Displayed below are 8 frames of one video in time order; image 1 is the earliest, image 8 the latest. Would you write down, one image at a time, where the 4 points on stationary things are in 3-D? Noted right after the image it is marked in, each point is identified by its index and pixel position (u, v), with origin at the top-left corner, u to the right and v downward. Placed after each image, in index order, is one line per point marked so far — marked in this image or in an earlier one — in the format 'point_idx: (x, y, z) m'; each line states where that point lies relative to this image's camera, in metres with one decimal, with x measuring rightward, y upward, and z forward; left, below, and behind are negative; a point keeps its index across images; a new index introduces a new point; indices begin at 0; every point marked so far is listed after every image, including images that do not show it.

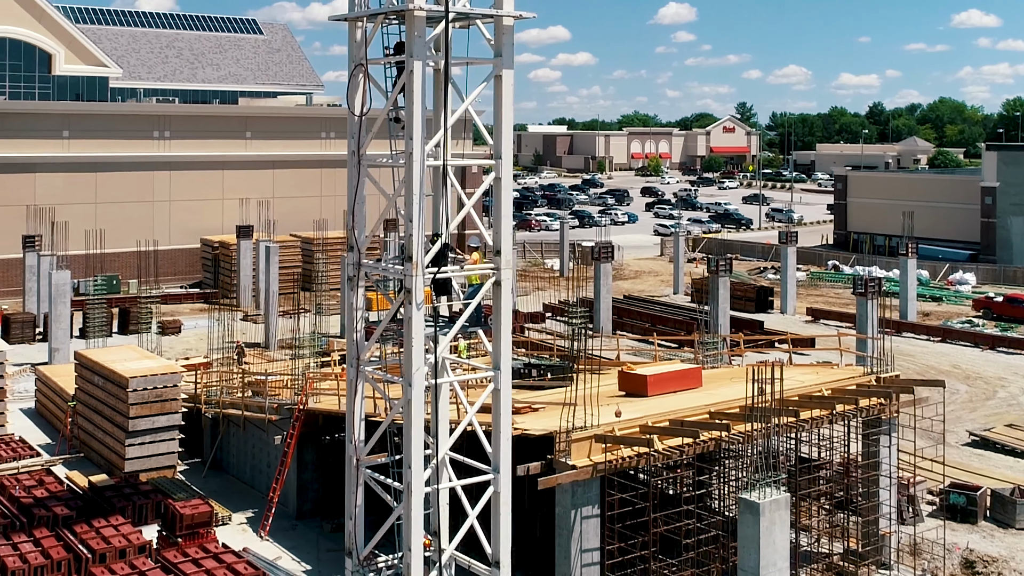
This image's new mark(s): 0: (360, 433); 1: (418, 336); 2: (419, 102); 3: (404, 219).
0: (-2.1, -2.0, +19.2) m
1: (-1.3, -0.6, +18.4) m
2: (-1.3, +2.6, +18.2) m
3: (-1.5, +1.0, +18.3) m
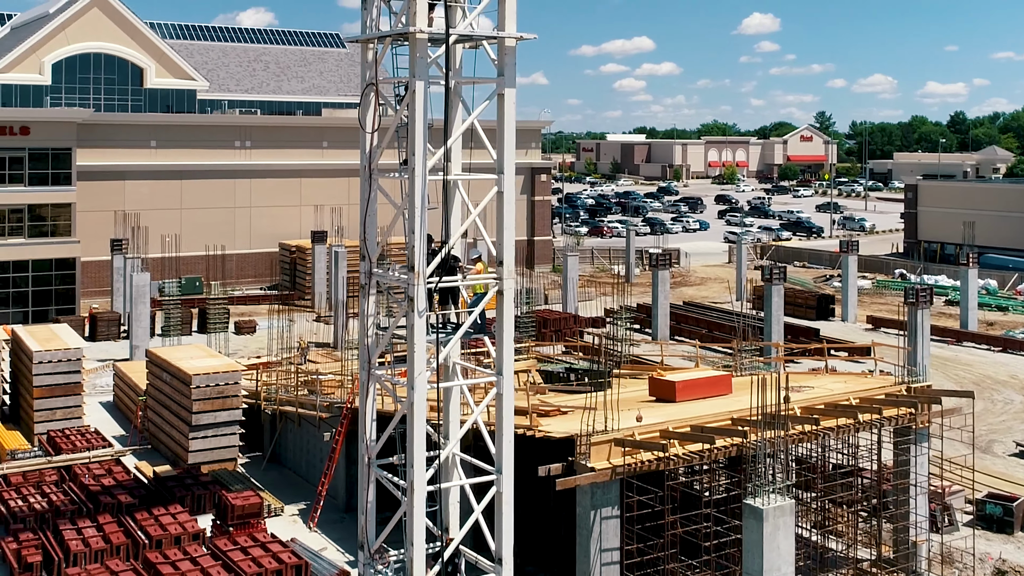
0: (-2.1, -2.2, +20.7) m
1: (-1.3, -0.8, +19.8) m
2: (-1.3, +2.4, +19.5) m
3: (-1.5, +0.8, +19.7) m
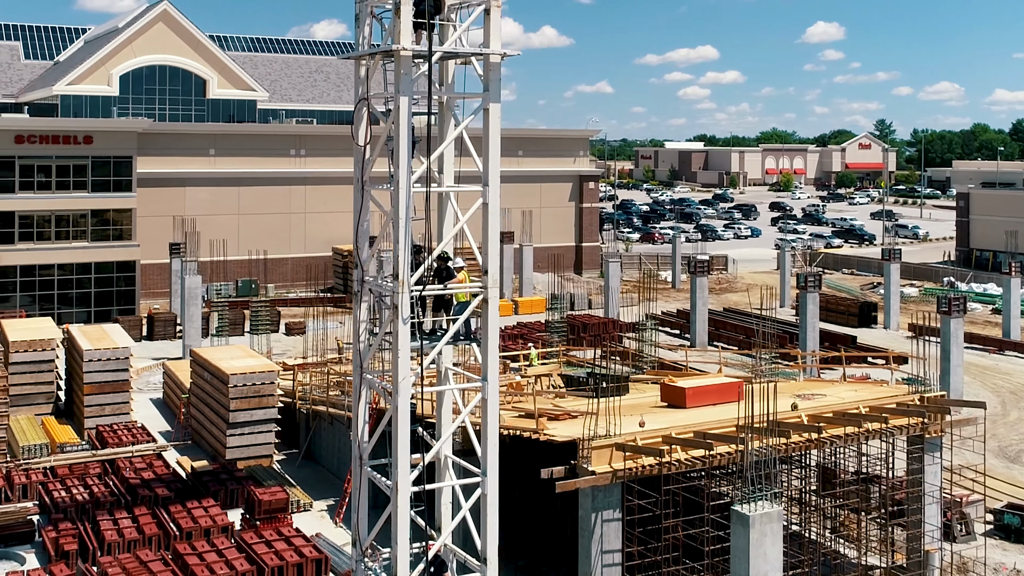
0: (-2.3, -2.3, +21.8) m
1: (-1.6, -0.9, +20.9) m
2: (-1.6, +2.3, +20.6) m
3: (-1.8, +0.7, +20.8) m
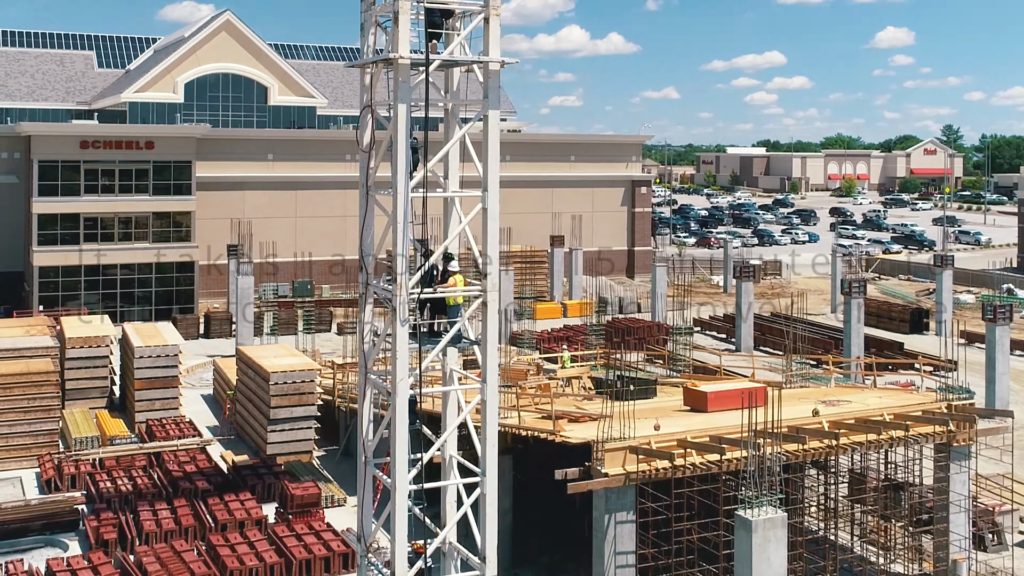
0: (-2.3, -2.3, +22.5) m
1: (-1.7, -0.9, +21.6) m
2: (-1.7, +2.2, +21.3) m
3: (-1.8, +0.7, +21.5) m
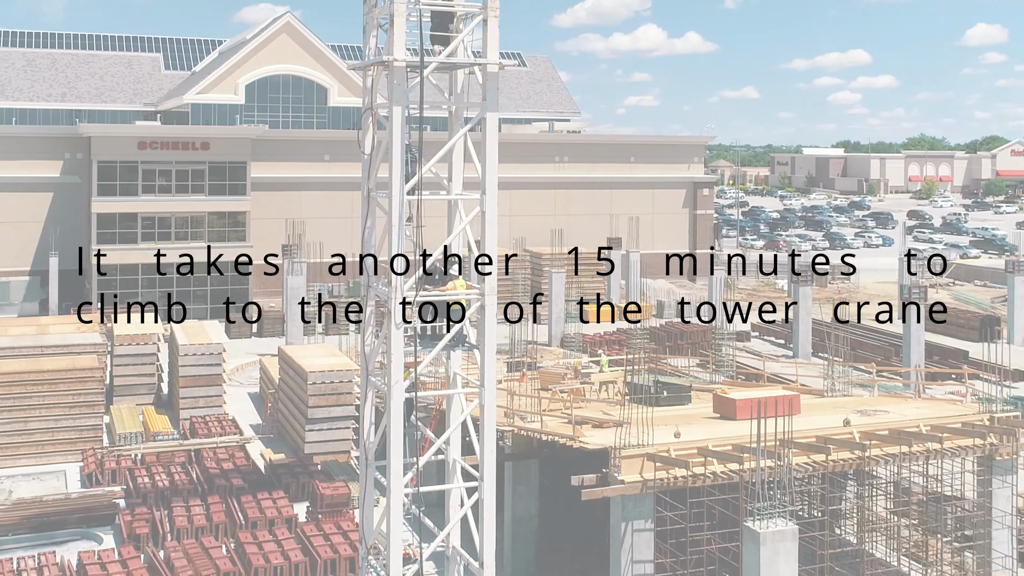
0: (-2.3, -2.4, +22.6) m
1: (-1.8, -1.0, +21.6) m
2: (-1.8, +2.2, +21.3) m
3: (-1.9, +0.6, +21.5) m
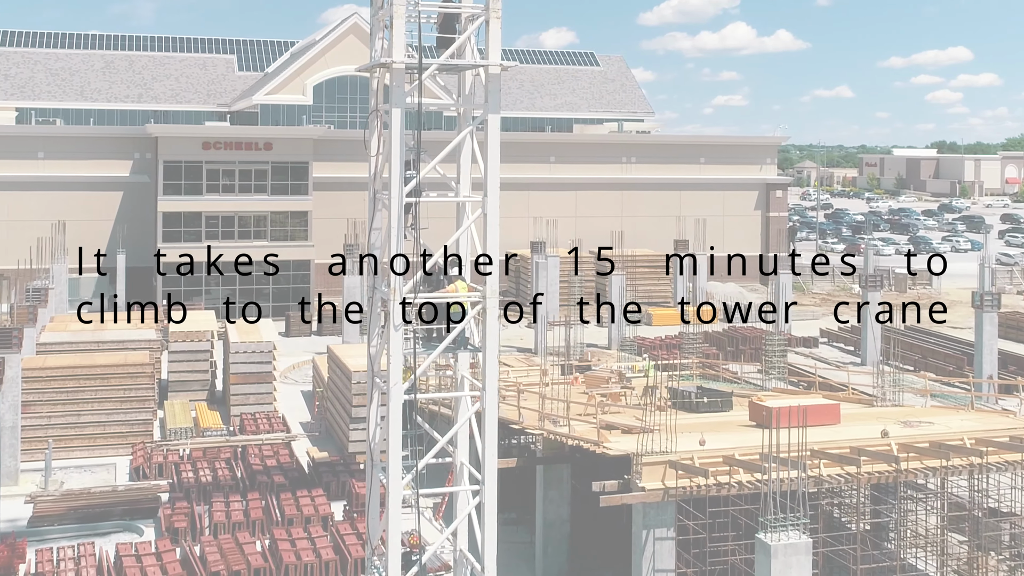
0: (-2.3, -2.4, +22.5) m
1: (-1.8, -1.0, +21.5) m
2: (-1.8, +2.2, +21.2) m
3: (-1.9, +0.6, +21.4) m
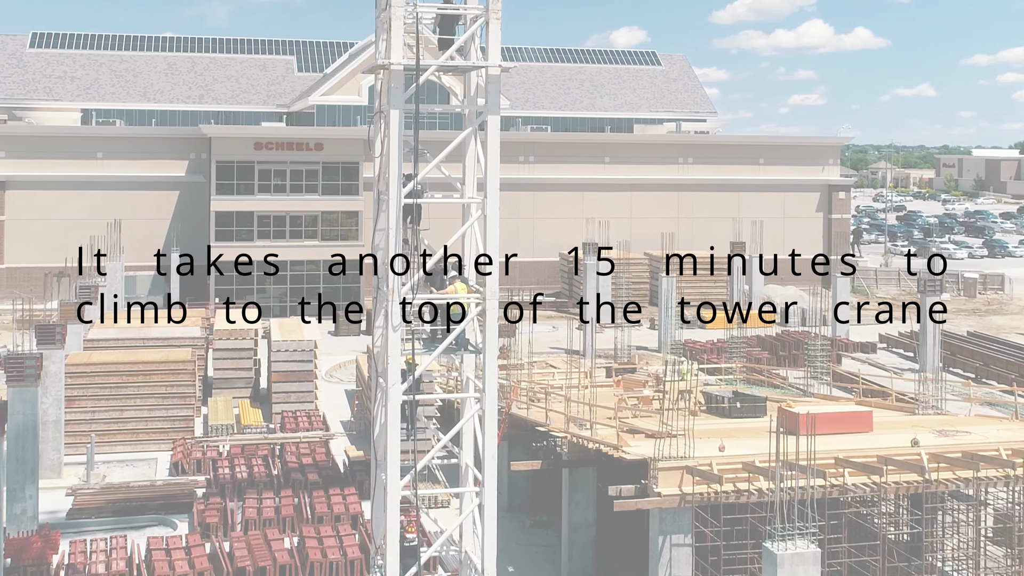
0: (-2.2, -2.4, +22.5) m
1: (-1.9, -1.0, +21.4) m
2: (-1.8, +2.2, +21.1) m
3: (-2.0, +0.6, +21.4) m
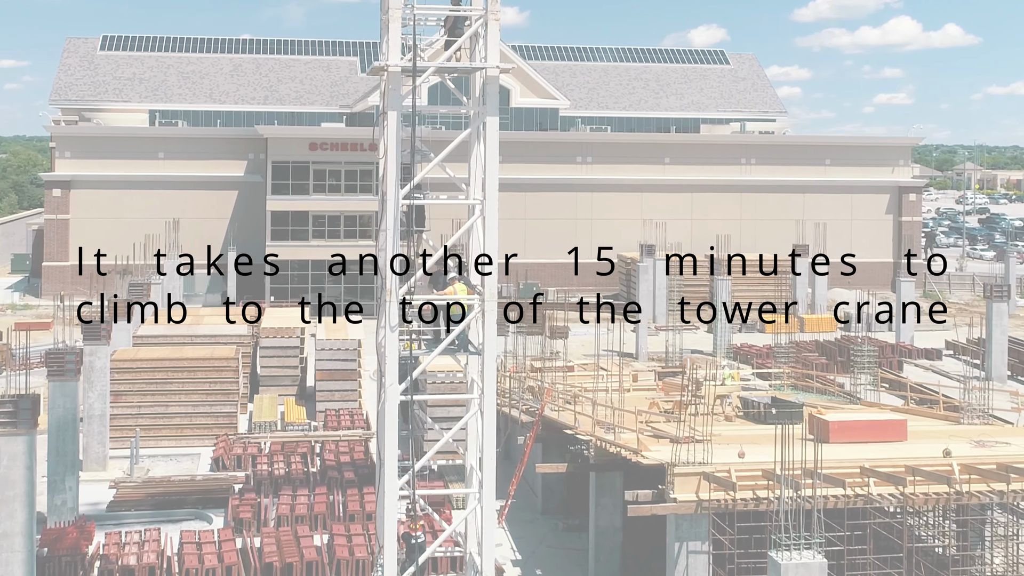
0: (-2.2, -2.3, +22.3) m
1: (-2.0, -1.0, +21.2) m
2: (-1.9, +2.2, +21.0) m
3: (-2.0, +0.7, +21.2) m
